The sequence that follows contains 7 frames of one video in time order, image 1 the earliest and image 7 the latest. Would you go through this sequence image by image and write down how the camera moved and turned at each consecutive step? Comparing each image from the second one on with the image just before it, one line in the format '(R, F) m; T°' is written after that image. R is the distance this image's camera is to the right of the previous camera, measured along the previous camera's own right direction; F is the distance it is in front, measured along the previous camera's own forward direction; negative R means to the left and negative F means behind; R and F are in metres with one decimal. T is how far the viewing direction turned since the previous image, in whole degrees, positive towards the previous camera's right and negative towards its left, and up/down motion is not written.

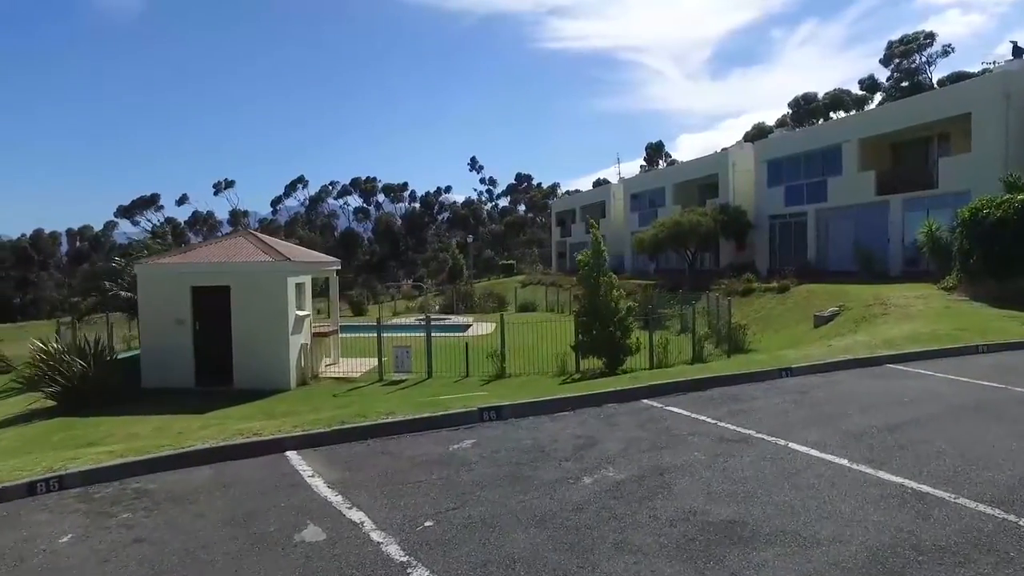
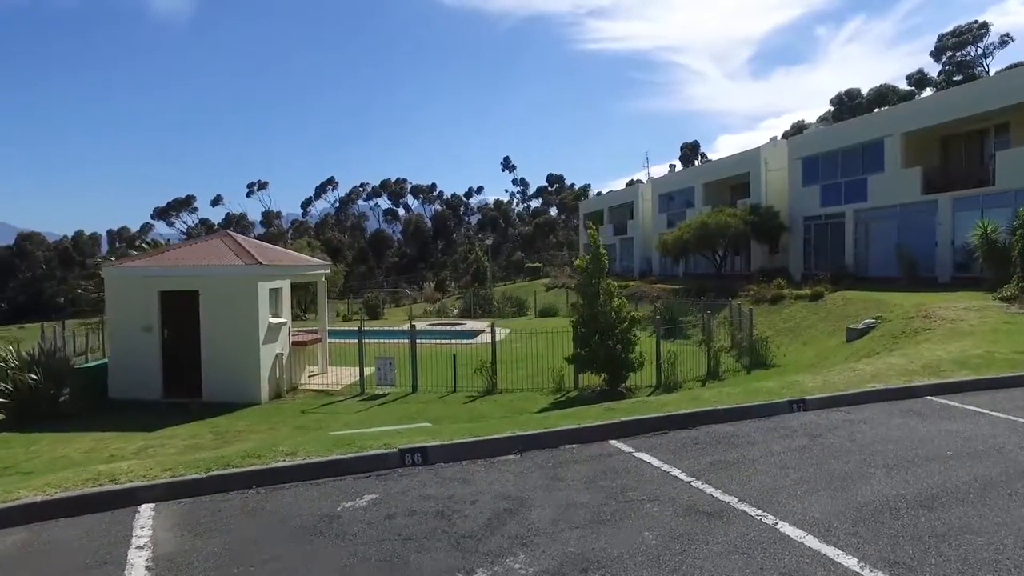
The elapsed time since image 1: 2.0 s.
(+0.9, +1.6) m; -3°
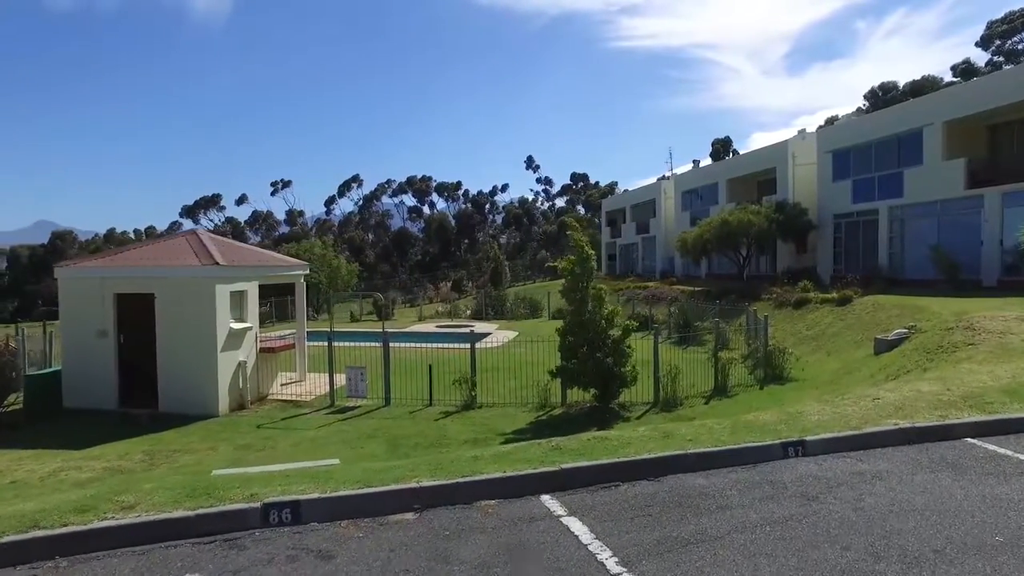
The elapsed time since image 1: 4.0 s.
(+0.9, +1.5) m; -3°
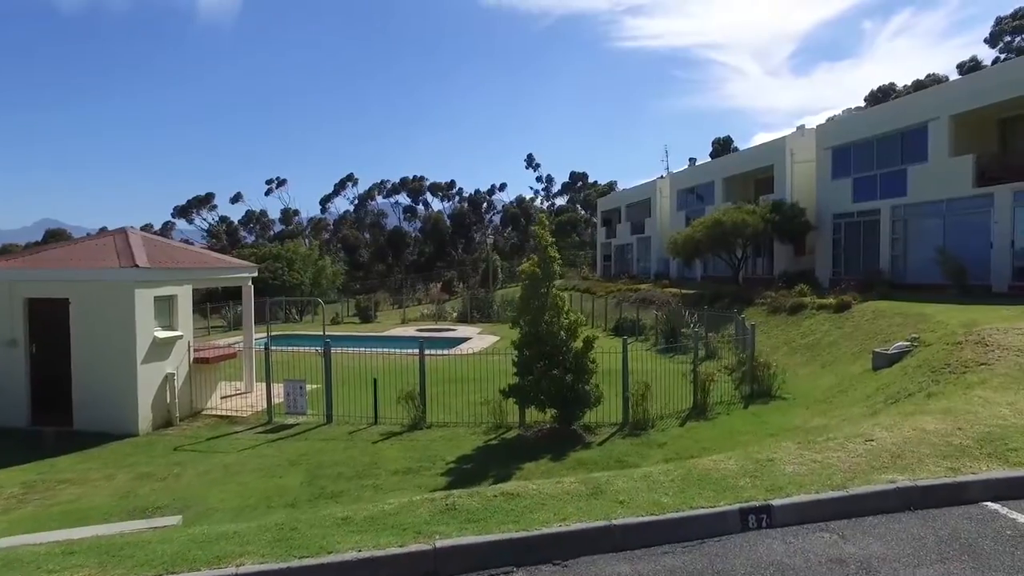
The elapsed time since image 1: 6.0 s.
(+0.8, +1.4) m; 0°
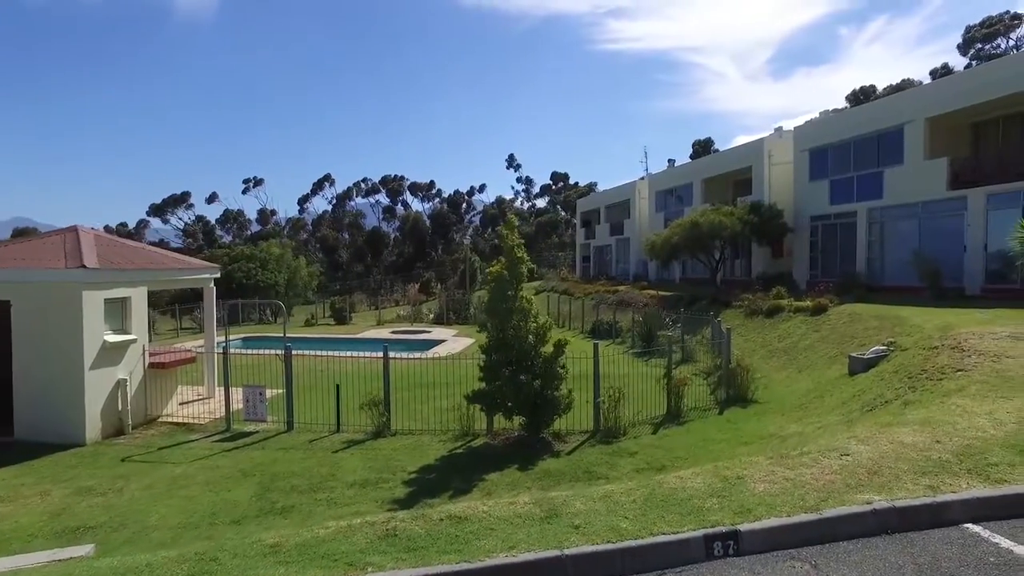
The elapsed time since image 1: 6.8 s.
(+0.2, +0.4) m; +1°
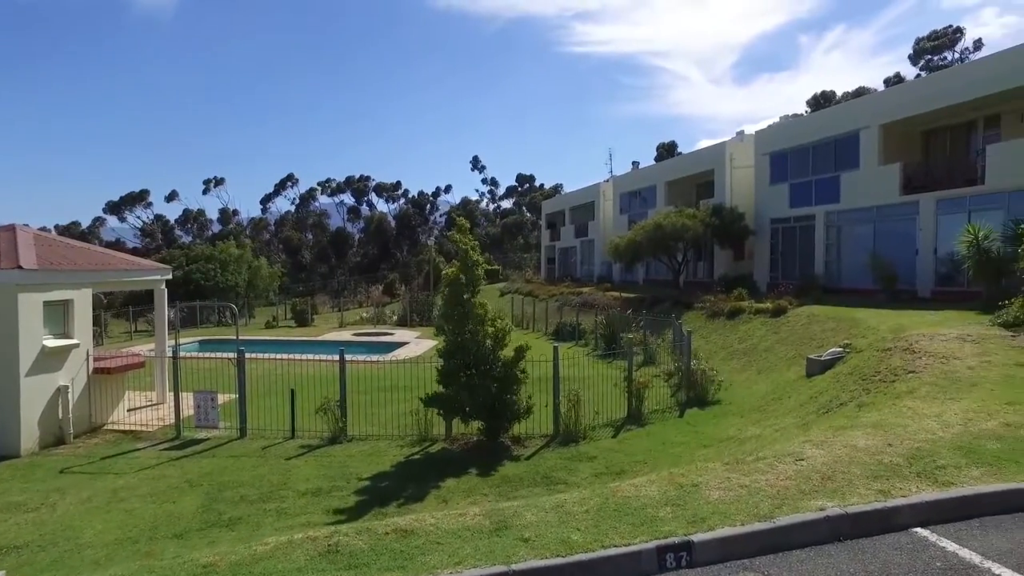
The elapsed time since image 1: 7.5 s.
(+0.1, +0.1) m; +3°
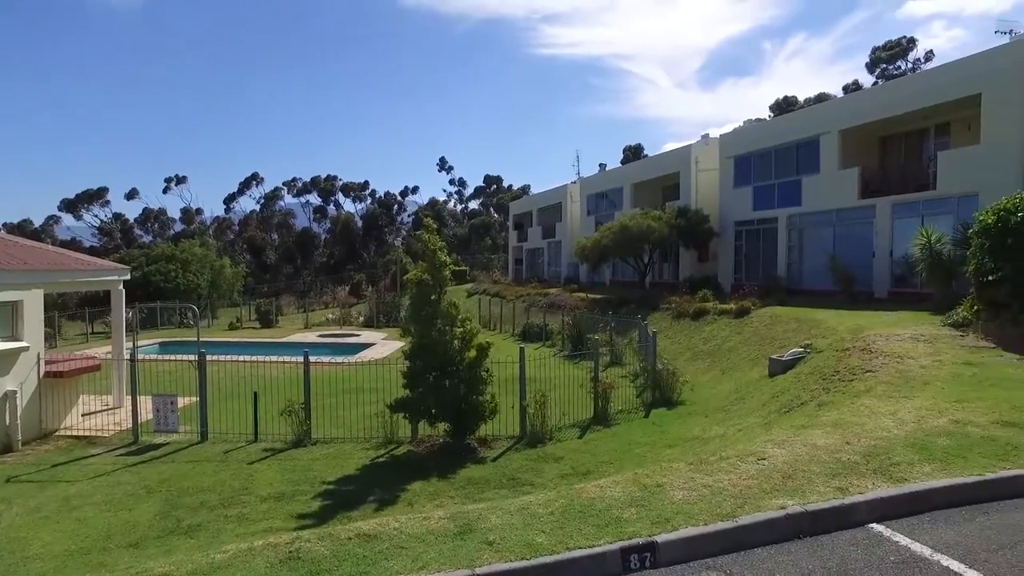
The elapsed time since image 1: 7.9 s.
(0.0, 0.0) m; +3°
